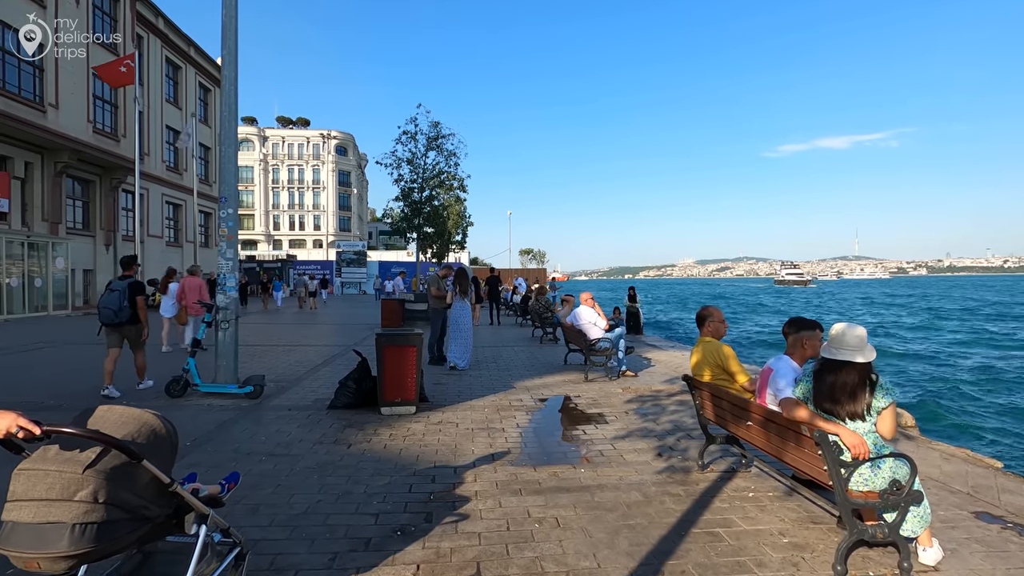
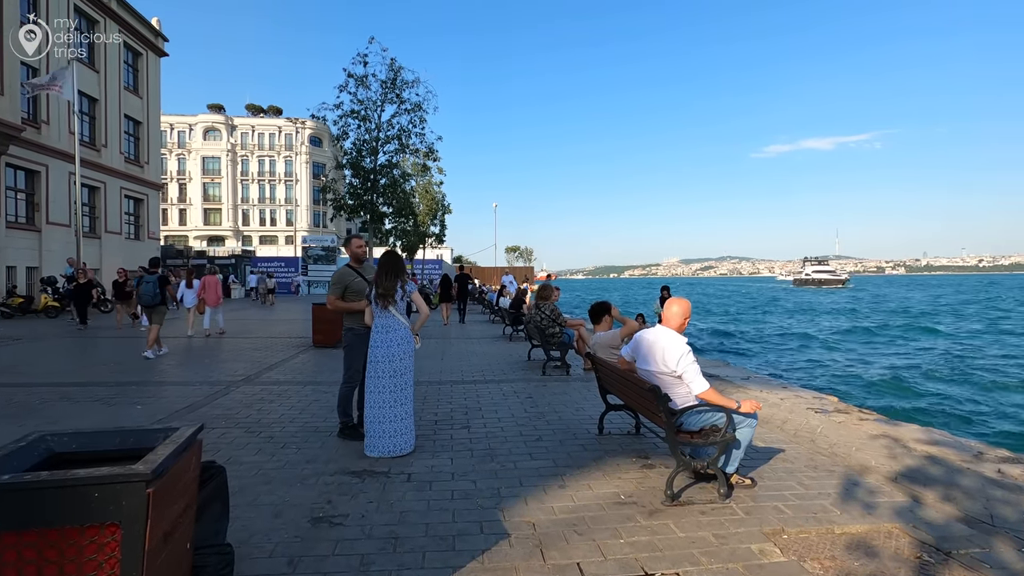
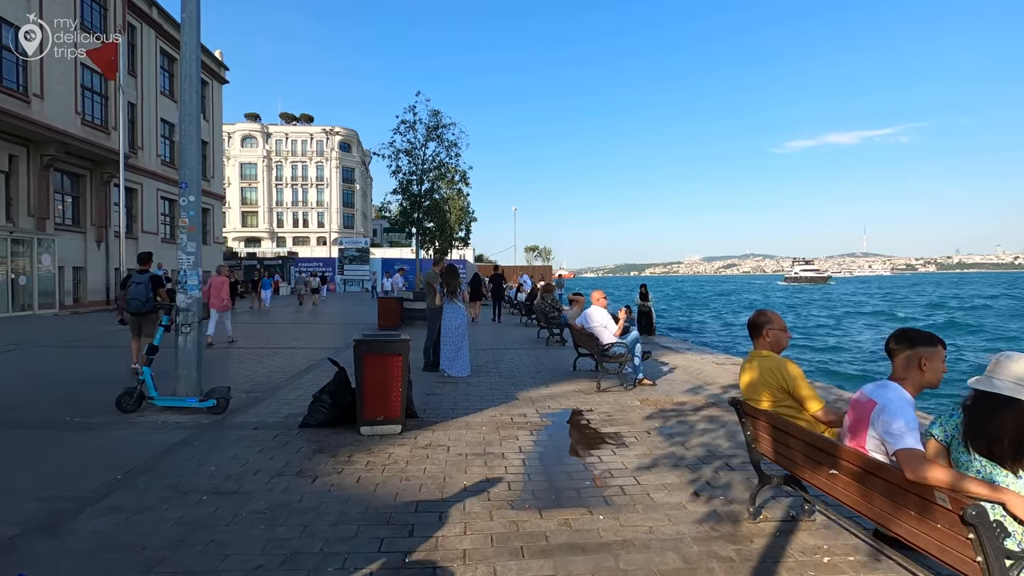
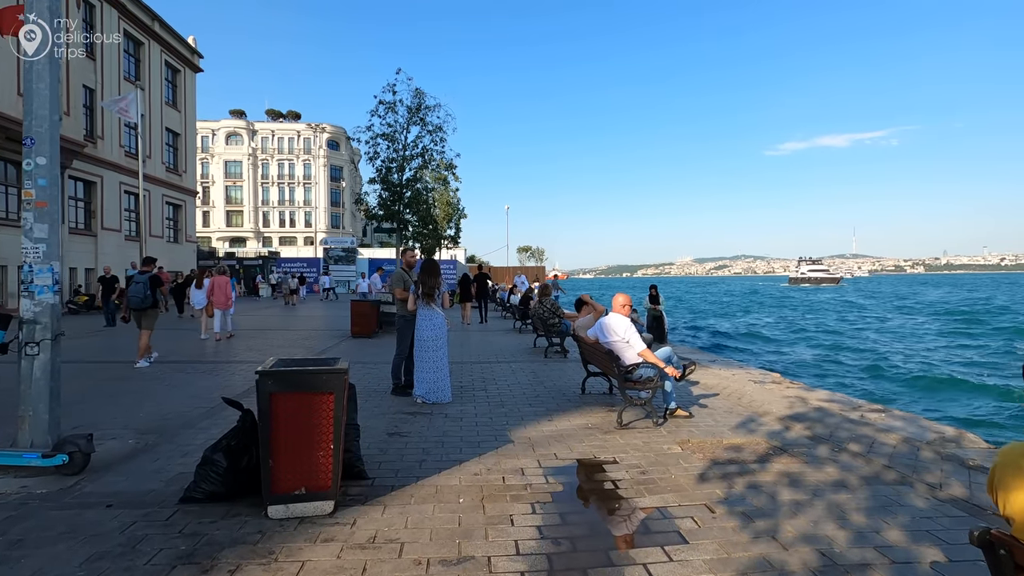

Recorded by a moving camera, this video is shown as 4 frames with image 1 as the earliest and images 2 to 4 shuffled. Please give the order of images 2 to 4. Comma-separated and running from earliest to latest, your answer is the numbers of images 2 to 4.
3, 4, 2
